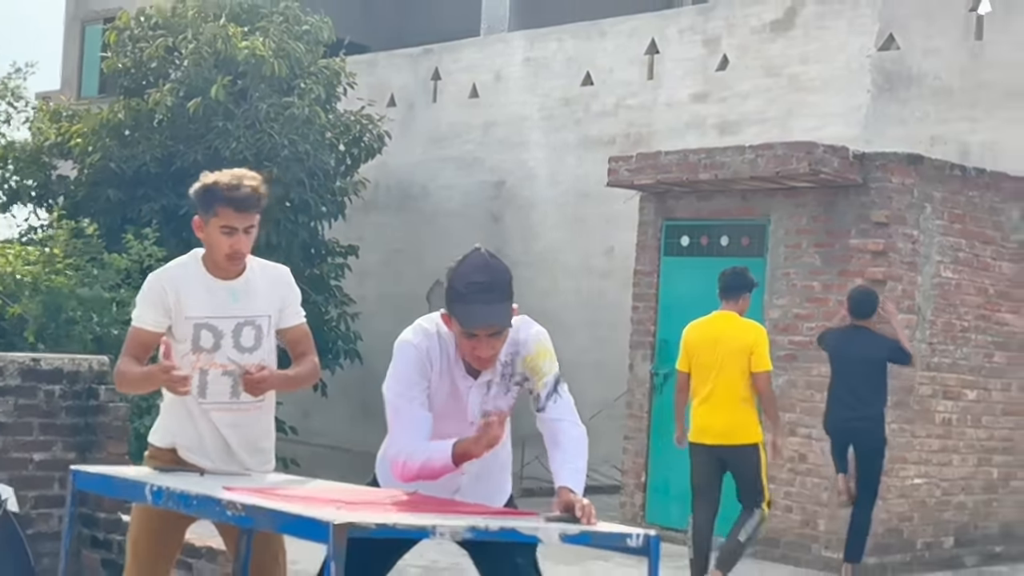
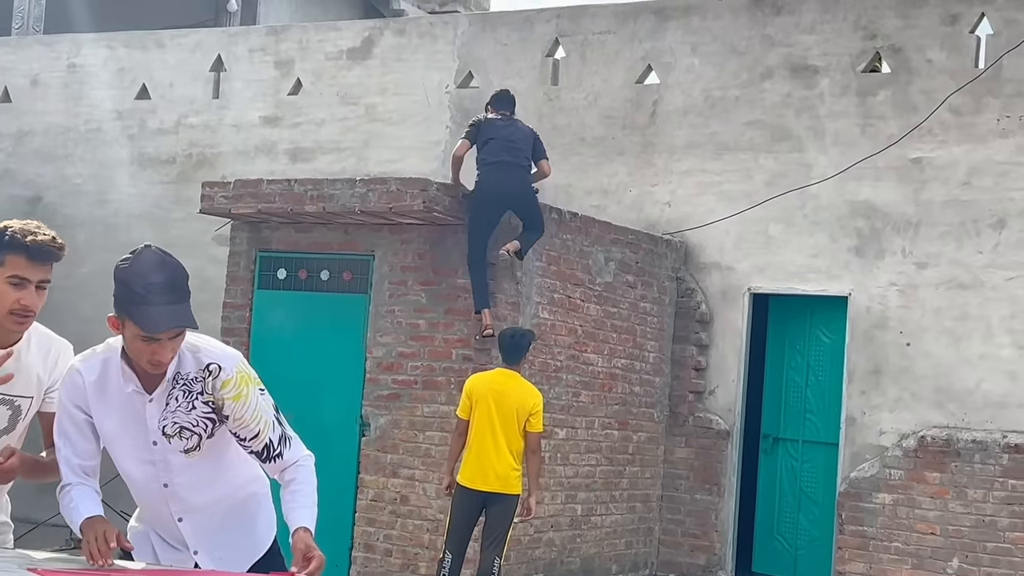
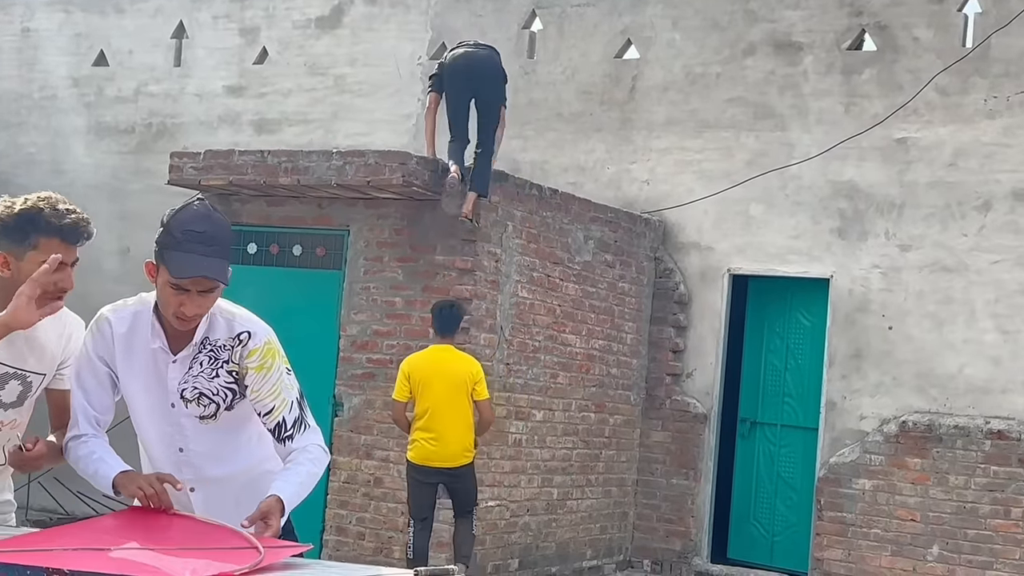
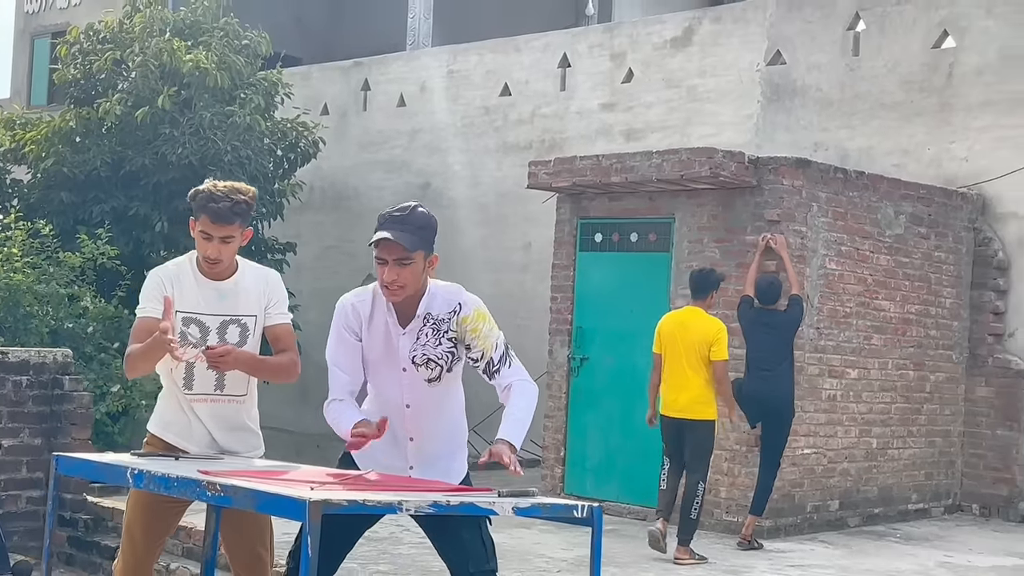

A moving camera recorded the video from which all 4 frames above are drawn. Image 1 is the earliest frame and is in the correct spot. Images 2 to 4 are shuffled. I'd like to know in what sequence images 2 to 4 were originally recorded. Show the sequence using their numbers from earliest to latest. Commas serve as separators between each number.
4, 2, 3
